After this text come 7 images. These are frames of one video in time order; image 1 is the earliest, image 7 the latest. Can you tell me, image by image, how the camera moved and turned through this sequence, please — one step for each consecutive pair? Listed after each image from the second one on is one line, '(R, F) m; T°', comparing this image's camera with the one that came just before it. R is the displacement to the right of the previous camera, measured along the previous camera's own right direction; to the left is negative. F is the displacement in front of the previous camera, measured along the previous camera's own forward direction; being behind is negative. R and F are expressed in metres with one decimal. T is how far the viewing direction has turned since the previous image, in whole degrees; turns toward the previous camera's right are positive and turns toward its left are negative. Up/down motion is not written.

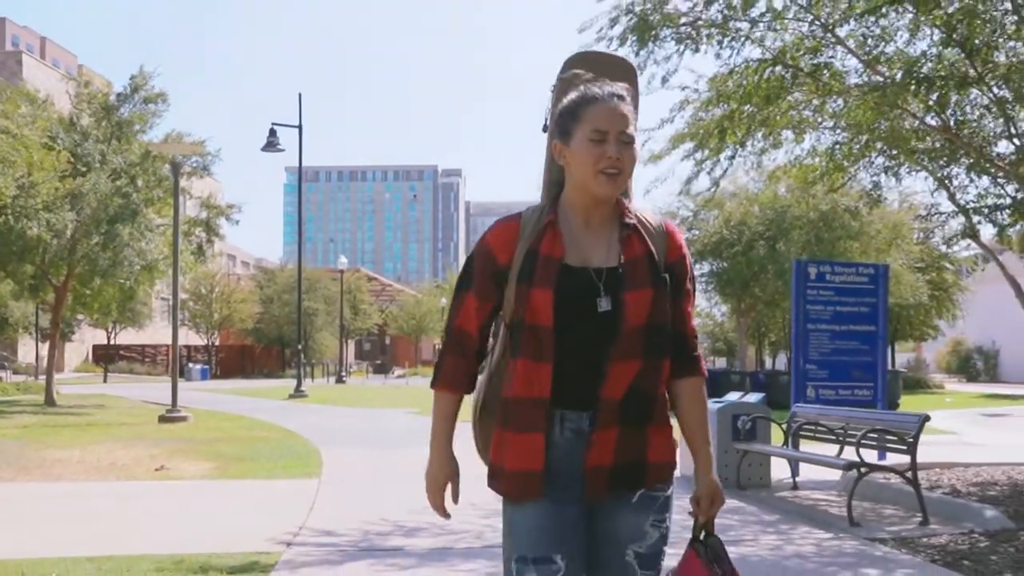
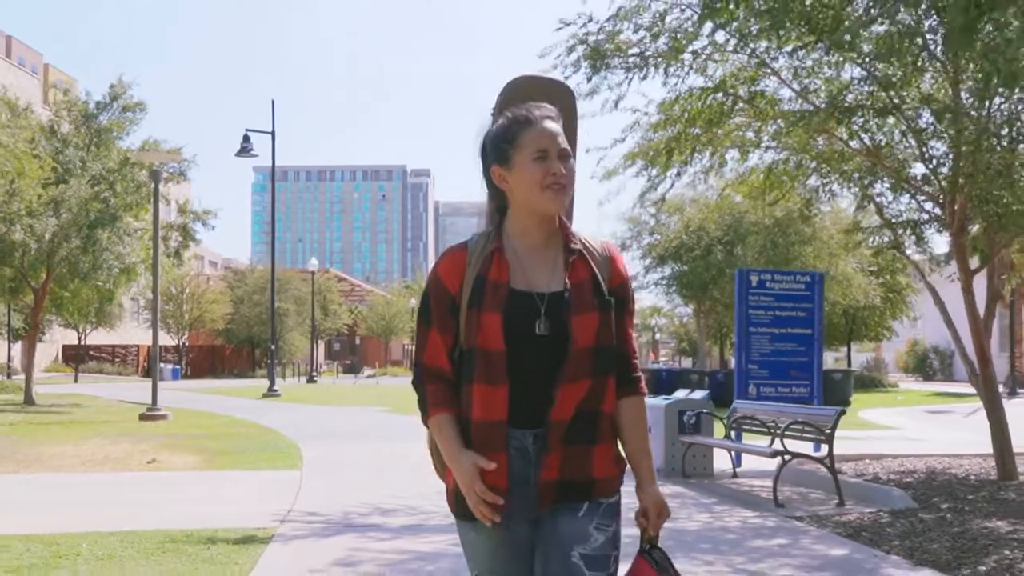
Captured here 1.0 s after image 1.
(0.0, -1.1) m; +1°
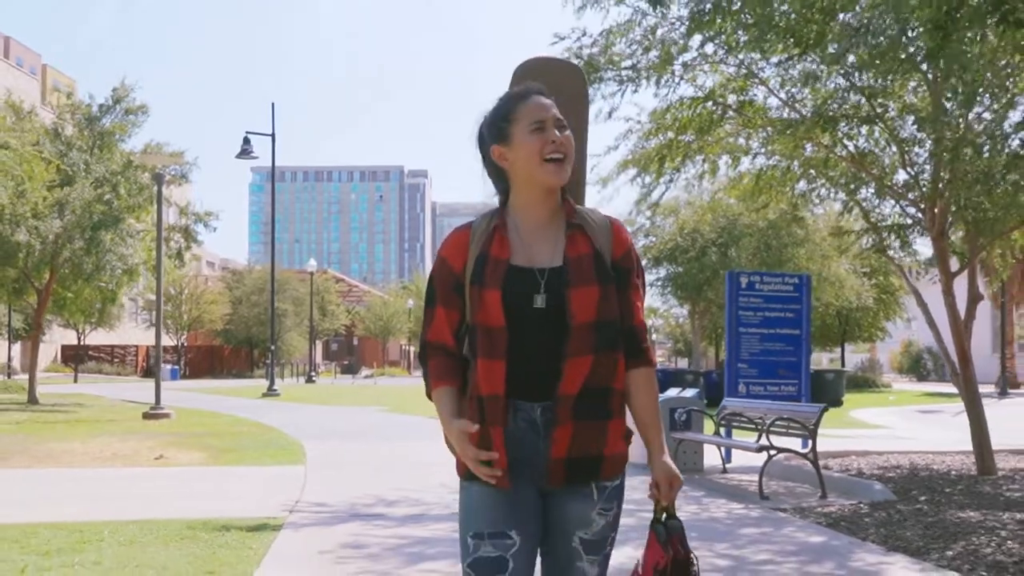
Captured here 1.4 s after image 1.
(0.0, -0.4) m; 0°
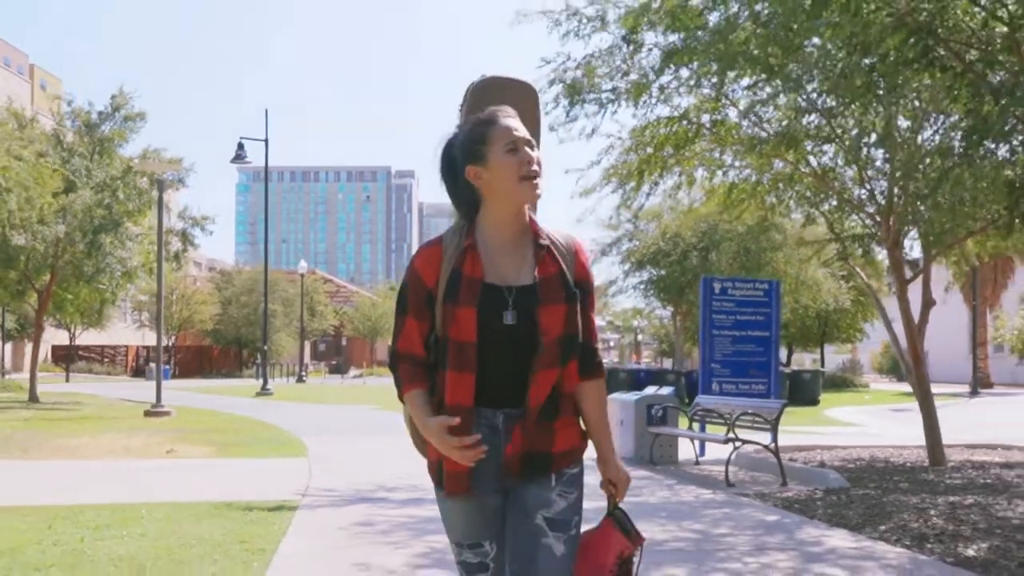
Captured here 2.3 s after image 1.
(0.0, -1.0) m; +1°
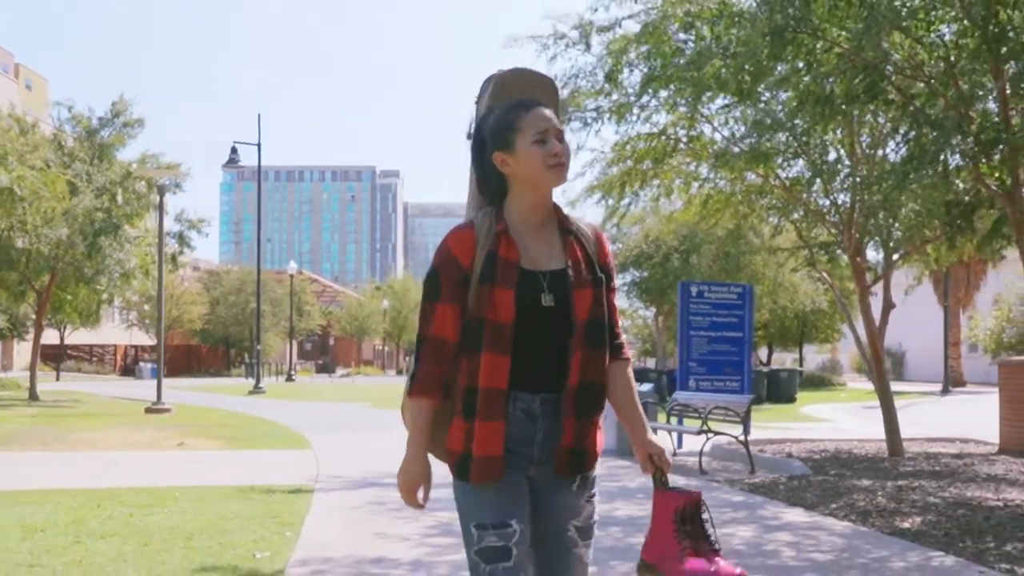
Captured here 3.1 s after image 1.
(-0.1, -1.0) m; +1°
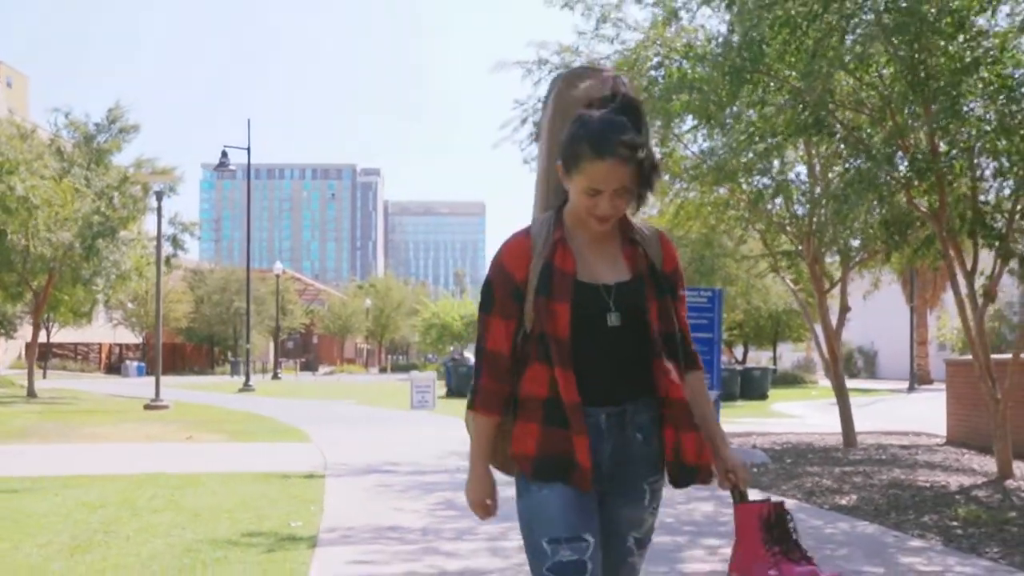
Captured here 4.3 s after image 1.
(-0.1, -1.2) m; +1°
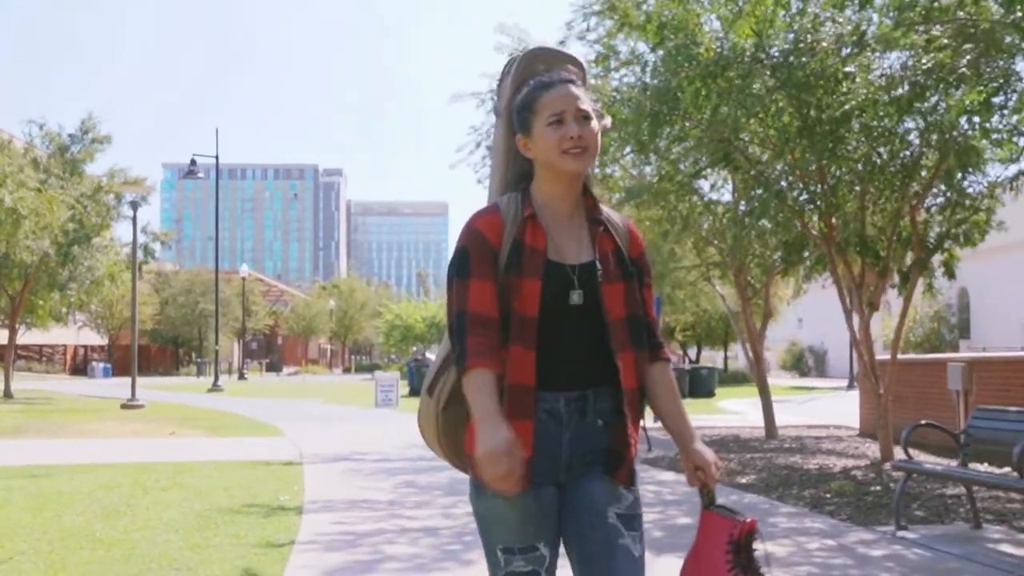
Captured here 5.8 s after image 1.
(+0.1, -1.7) m; +2°
